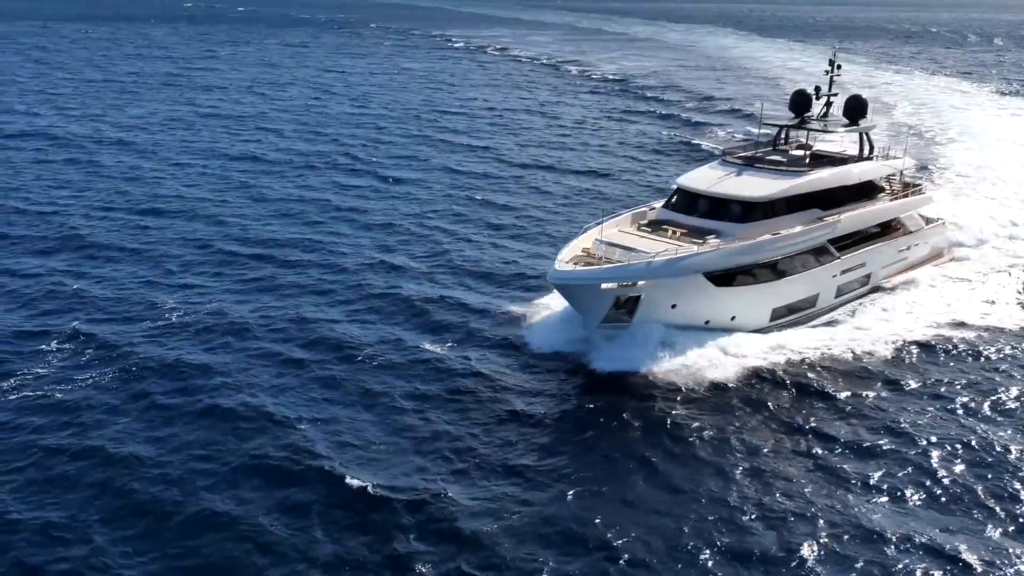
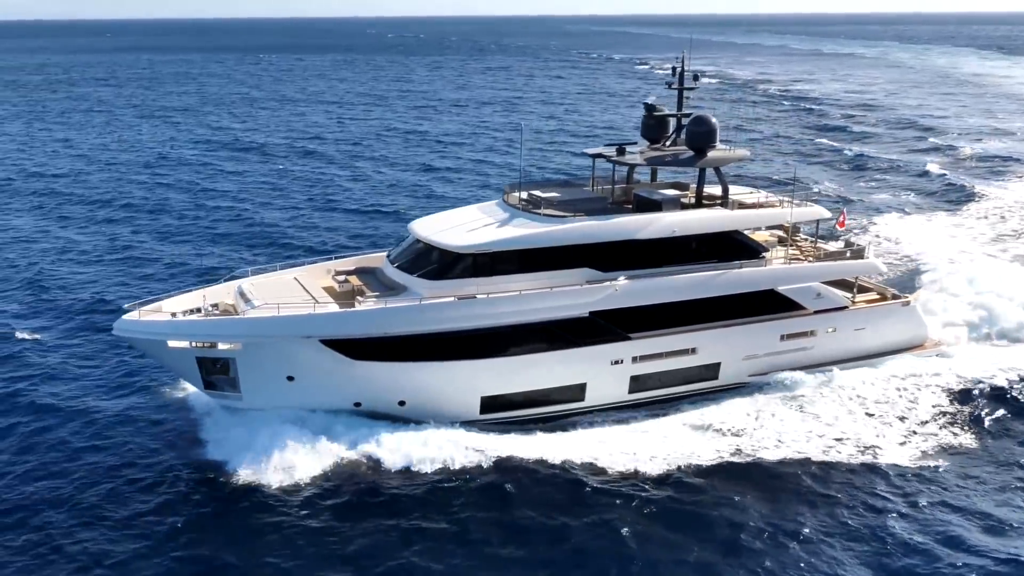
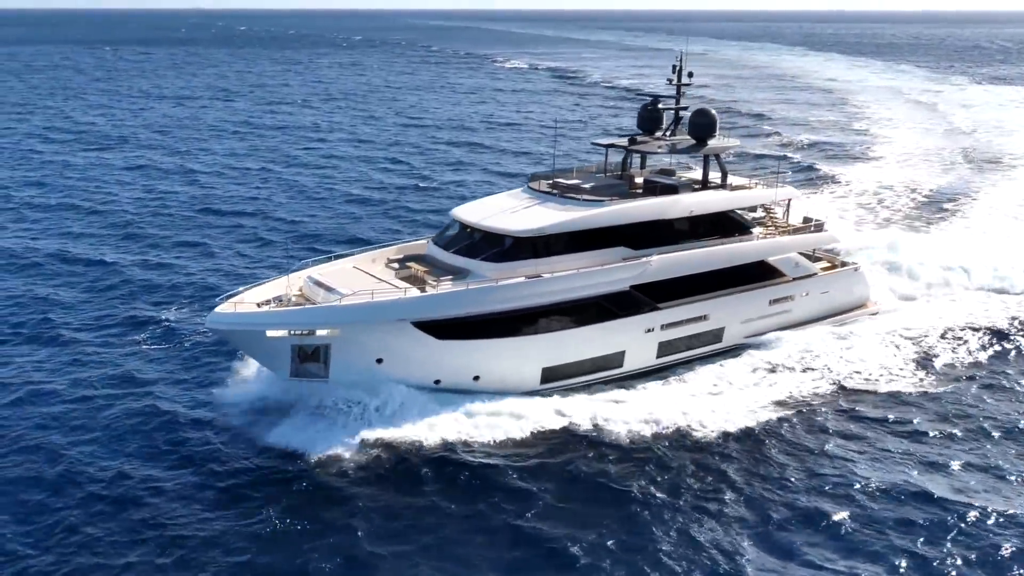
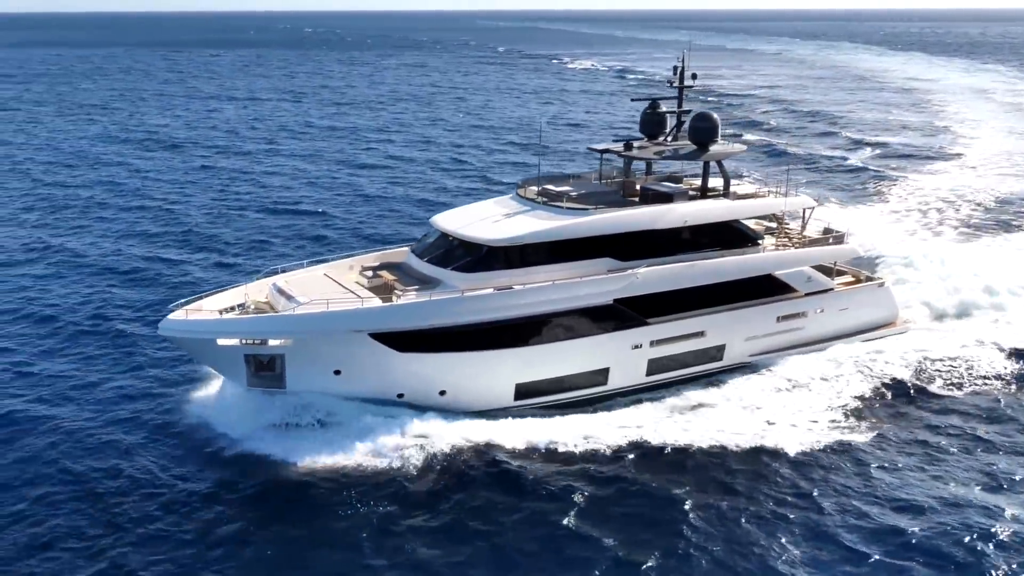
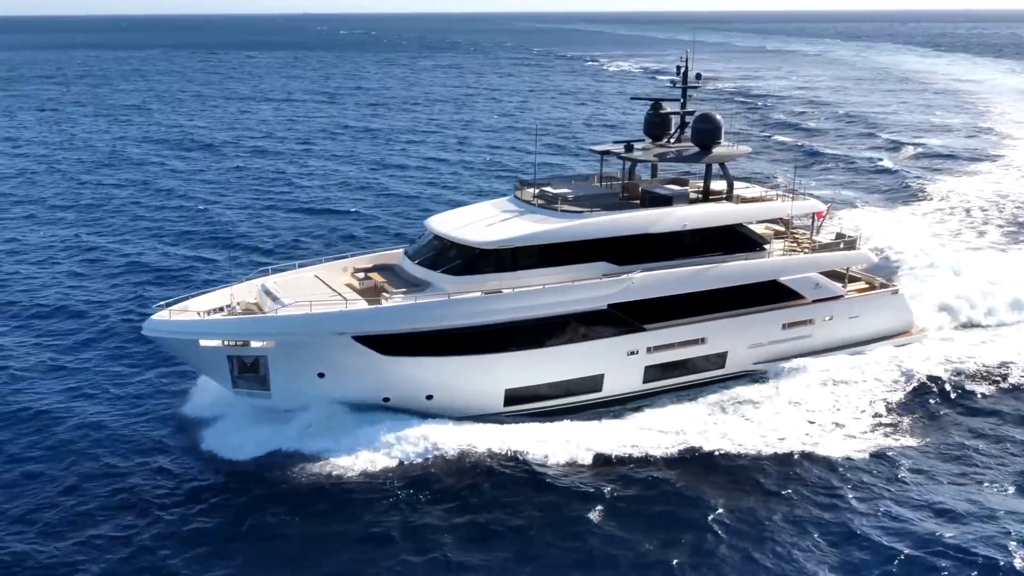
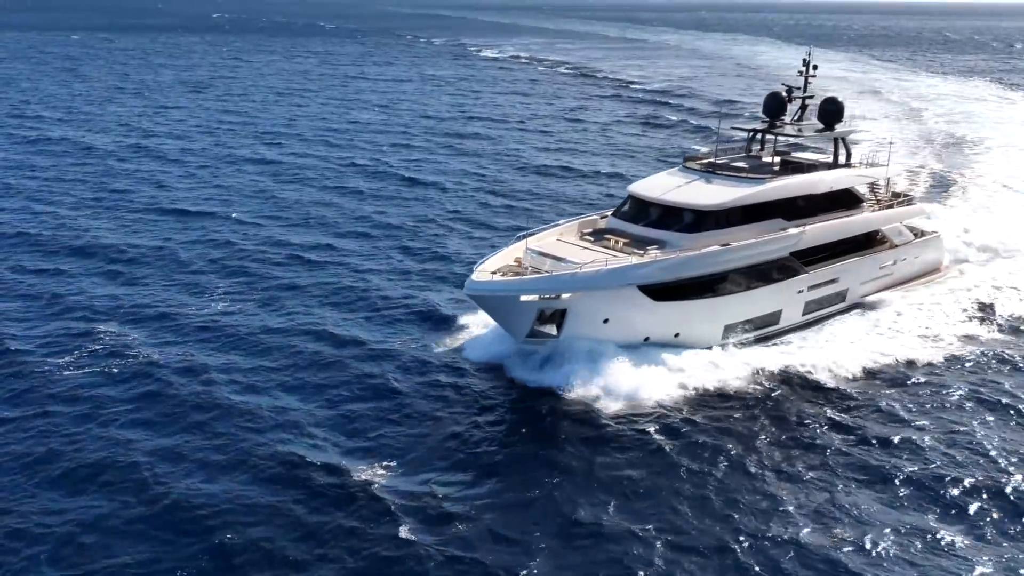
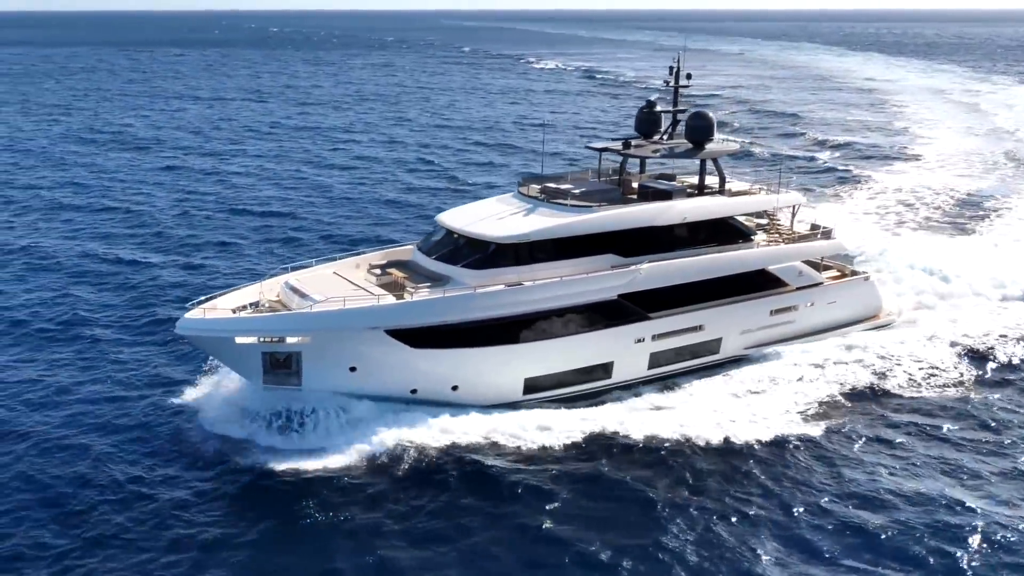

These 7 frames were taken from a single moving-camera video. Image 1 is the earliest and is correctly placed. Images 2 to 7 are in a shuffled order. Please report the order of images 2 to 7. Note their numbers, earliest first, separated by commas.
6, 3, 7, 4, 5, 2
